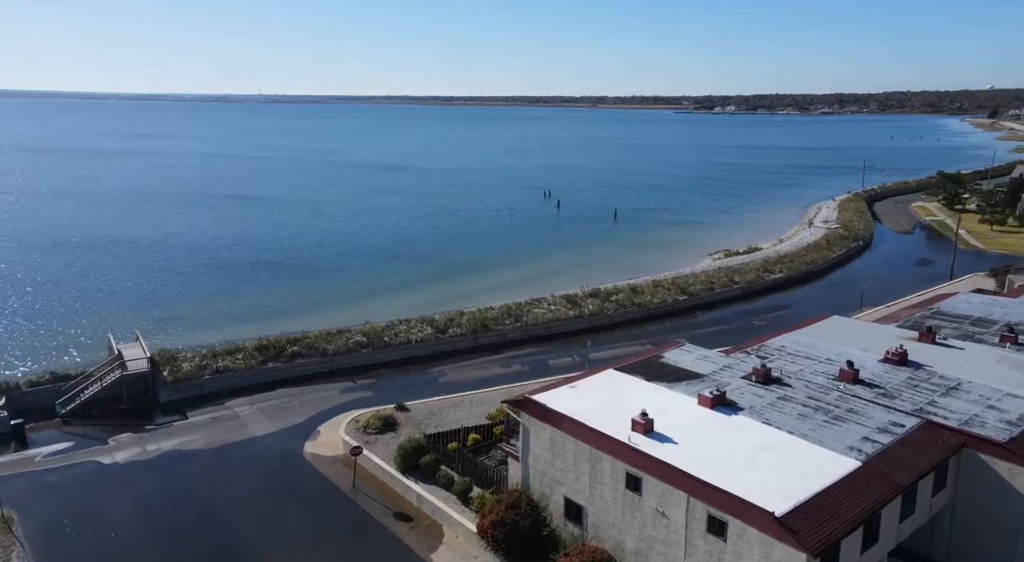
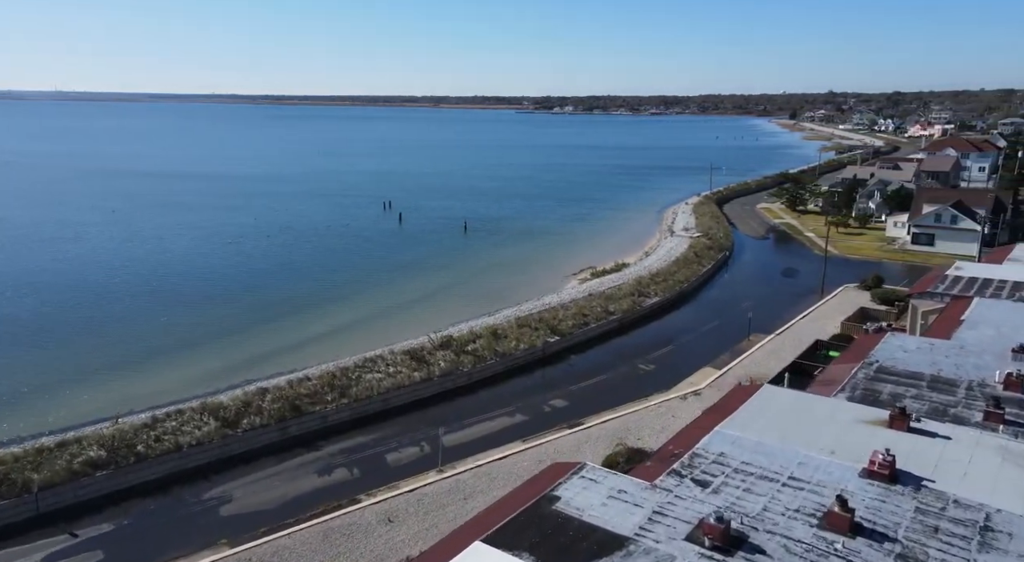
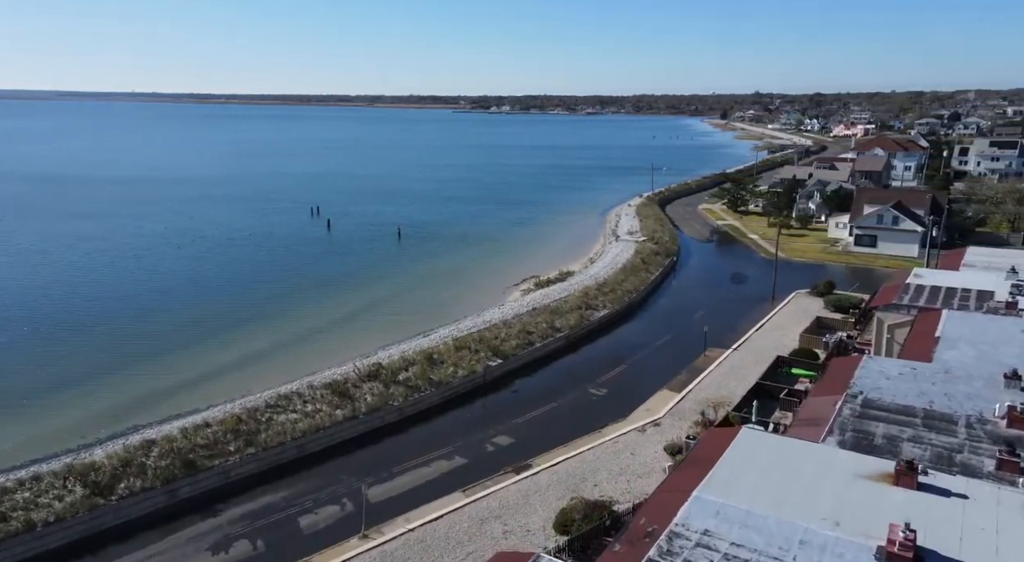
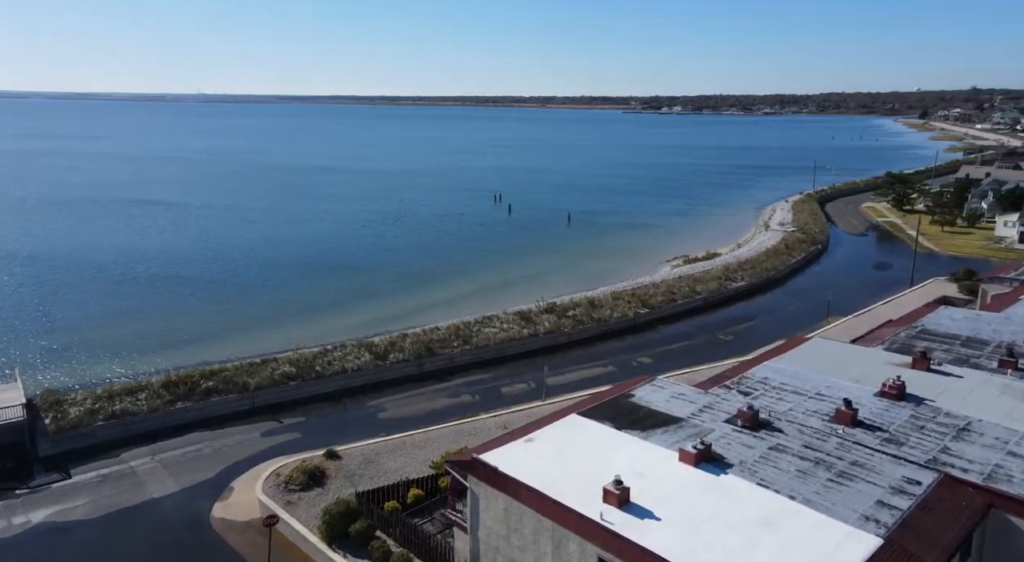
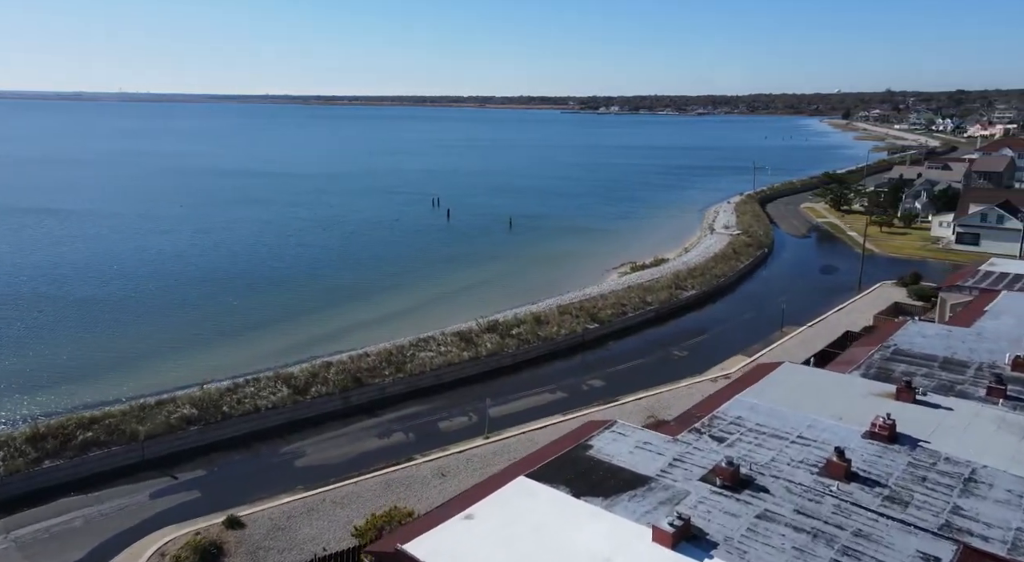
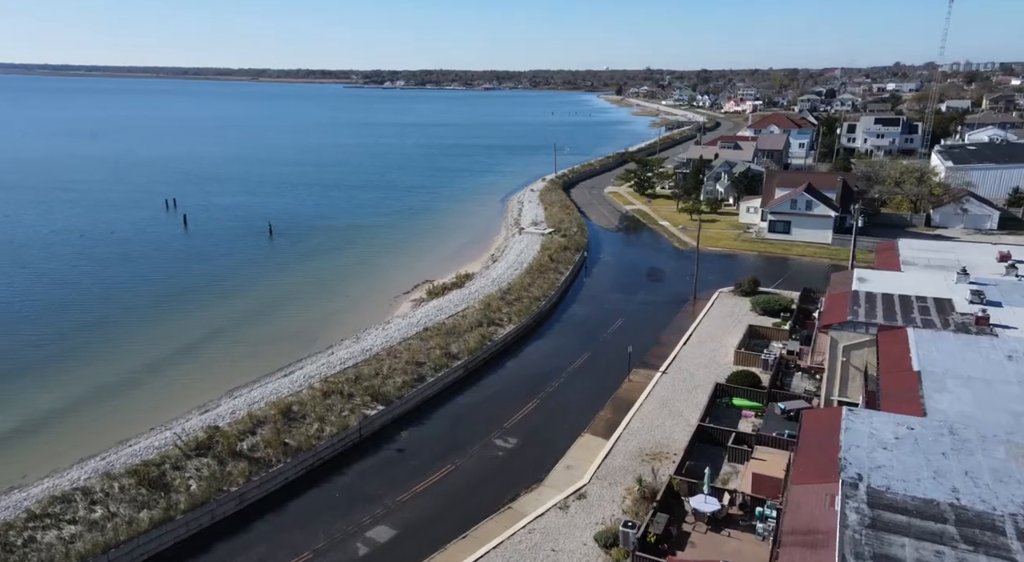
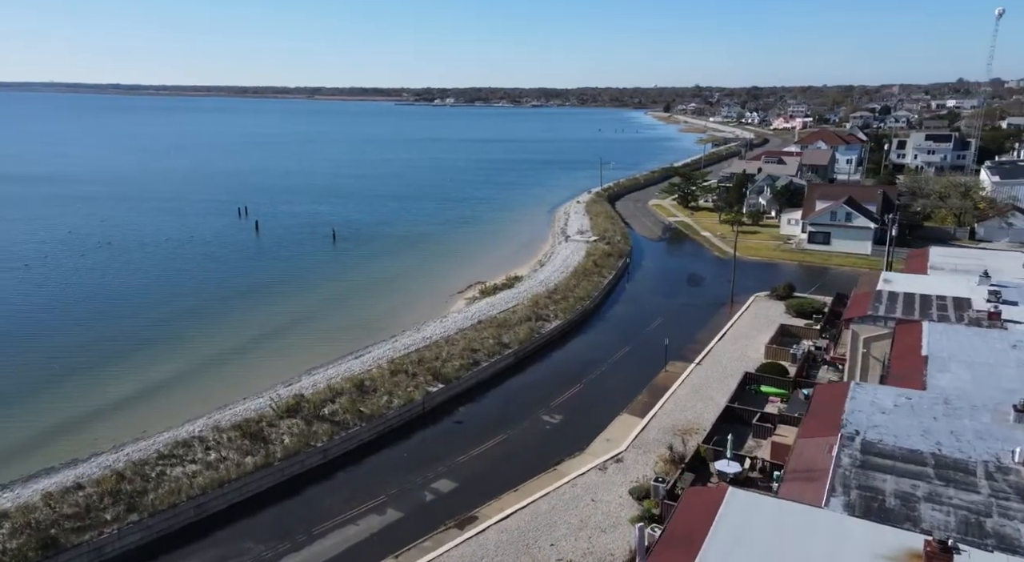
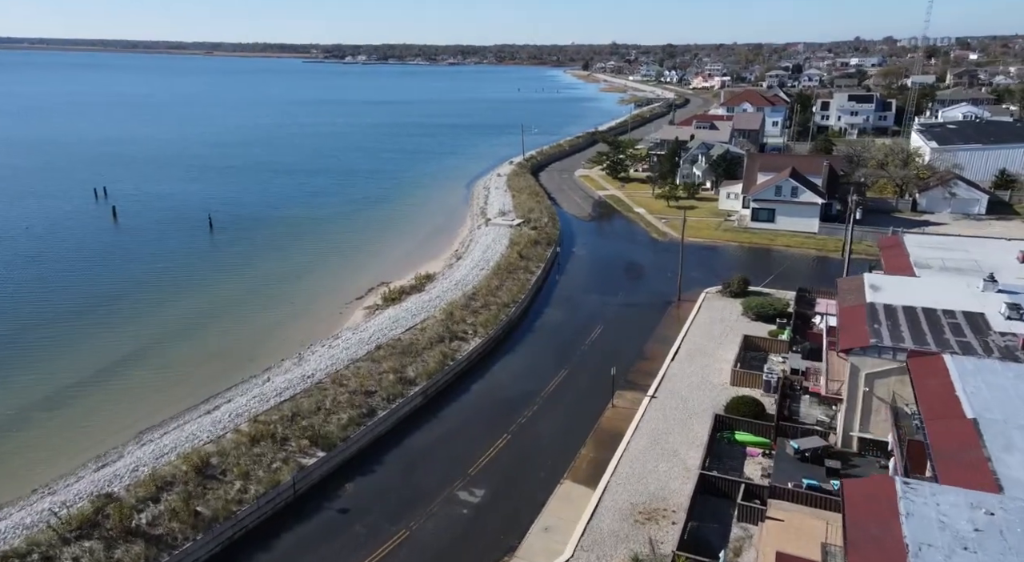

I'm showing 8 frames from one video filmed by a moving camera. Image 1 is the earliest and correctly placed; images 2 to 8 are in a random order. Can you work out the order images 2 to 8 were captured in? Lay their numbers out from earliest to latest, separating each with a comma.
4, 5, 2, 3, 7, 6, 8
